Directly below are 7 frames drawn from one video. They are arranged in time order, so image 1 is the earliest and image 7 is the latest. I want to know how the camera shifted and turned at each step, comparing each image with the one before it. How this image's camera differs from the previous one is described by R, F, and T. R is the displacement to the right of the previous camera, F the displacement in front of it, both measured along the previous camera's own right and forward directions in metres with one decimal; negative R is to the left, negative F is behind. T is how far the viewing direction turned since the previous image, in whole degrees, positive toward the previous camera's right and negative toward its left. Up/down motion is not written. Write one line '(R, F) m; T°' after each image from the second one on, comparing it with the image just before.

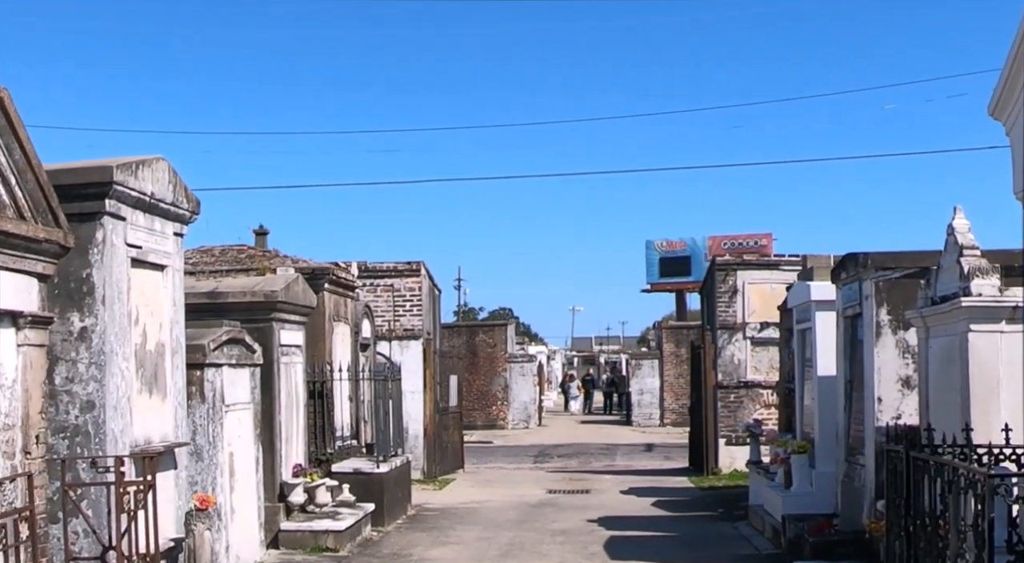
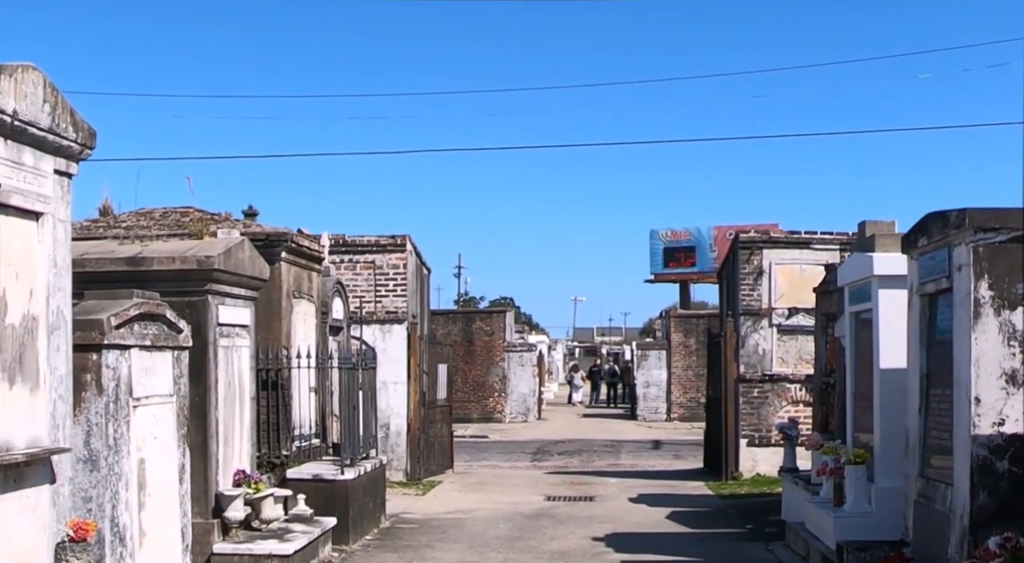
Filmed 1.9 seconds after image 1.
(+0.1, +2.5) m; 0°
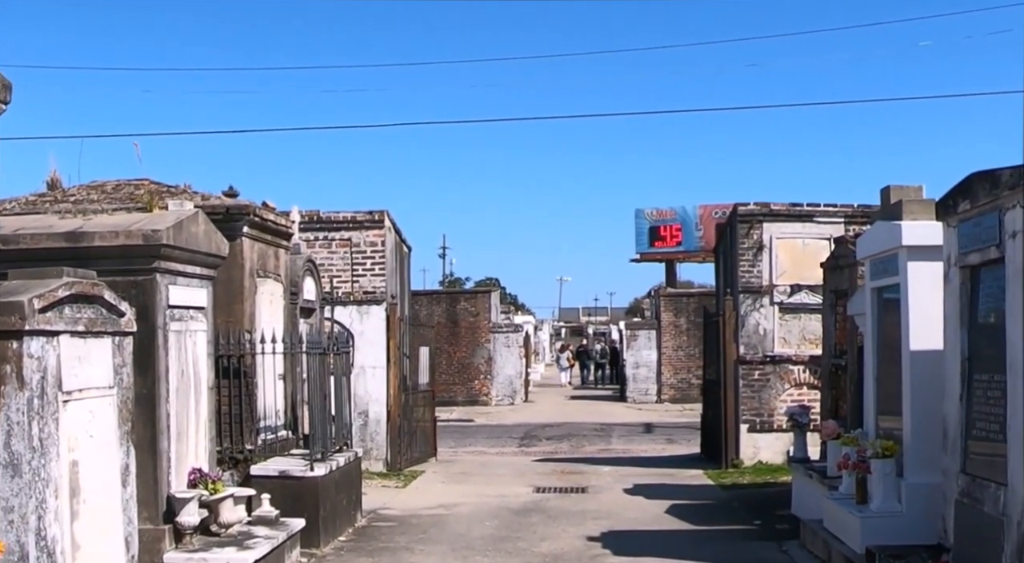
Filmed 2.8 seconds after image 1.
(0.0, +1.2) m; +1°
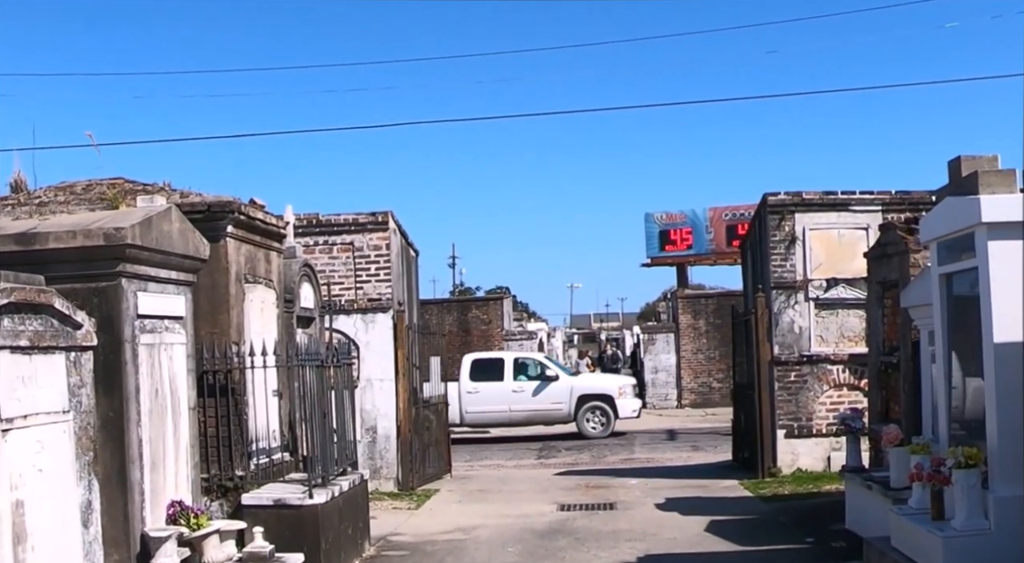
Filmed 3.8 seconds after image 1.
(-0.1, +1.3) m; 0°
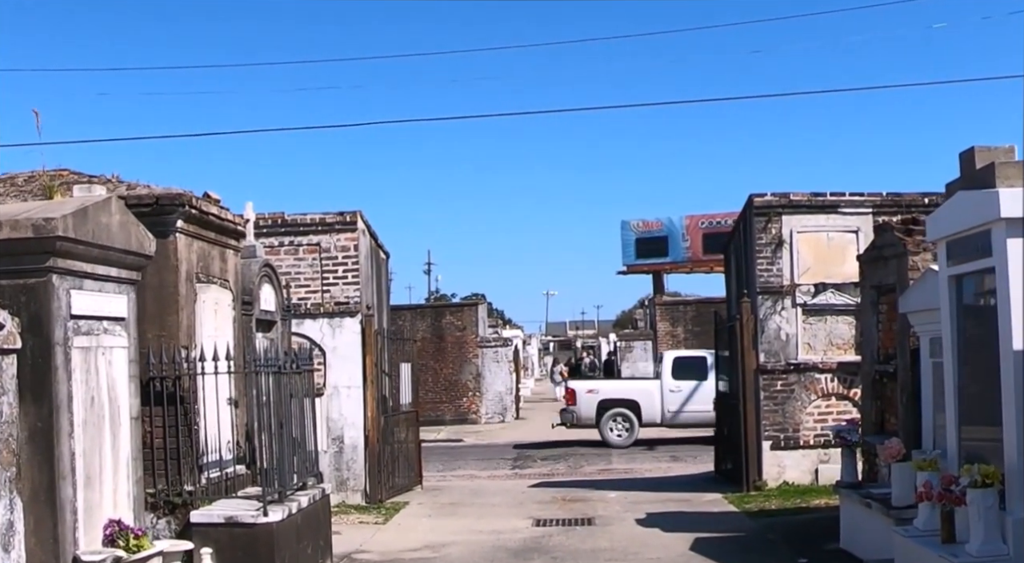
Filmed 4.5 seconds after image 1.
(0.0, +0.8) m; +1°
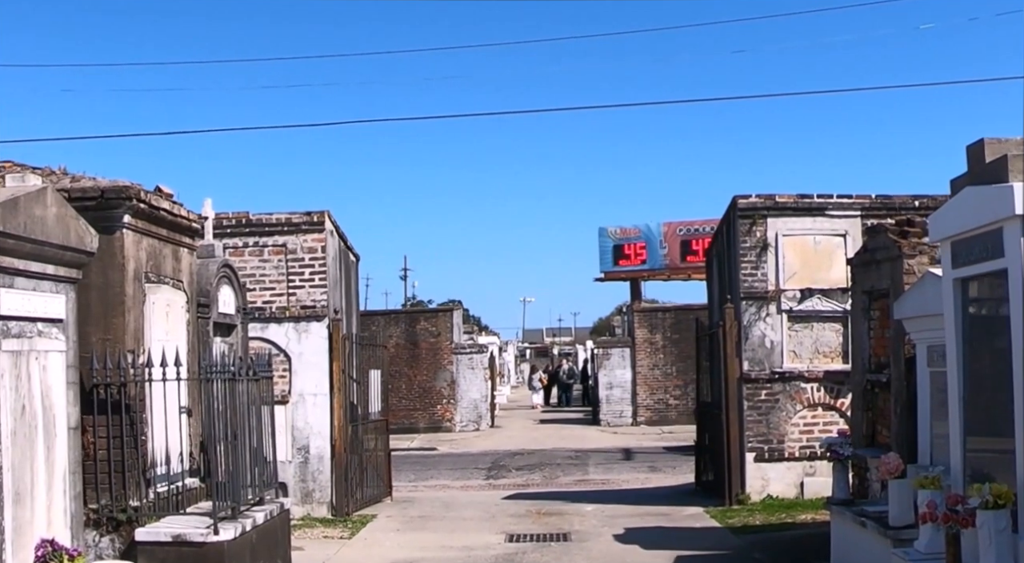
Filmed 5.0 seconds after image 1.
(0.0, +0.6) m; +1°
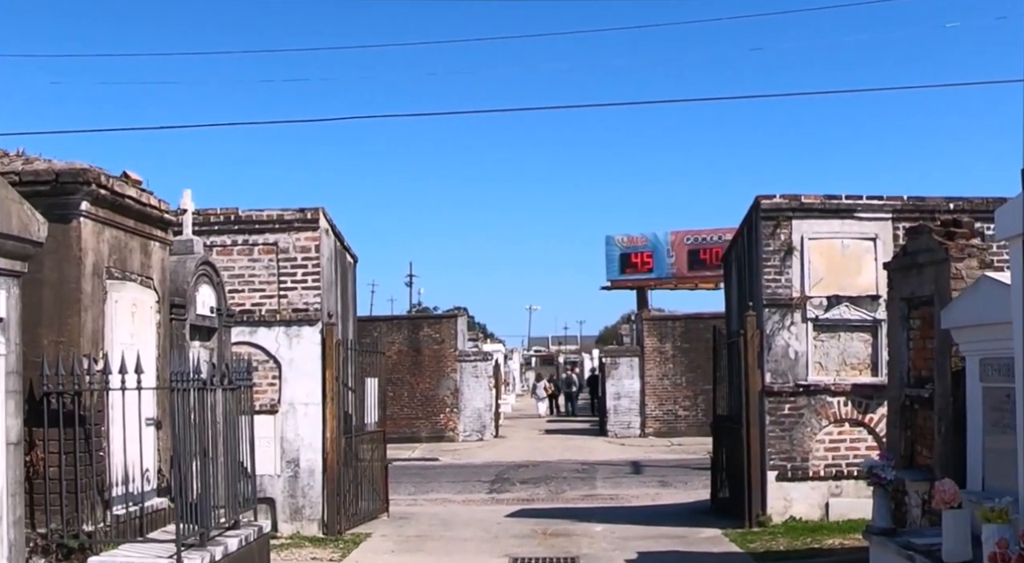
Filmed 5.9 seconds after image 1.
(0.0, +1.0) m; 0°
